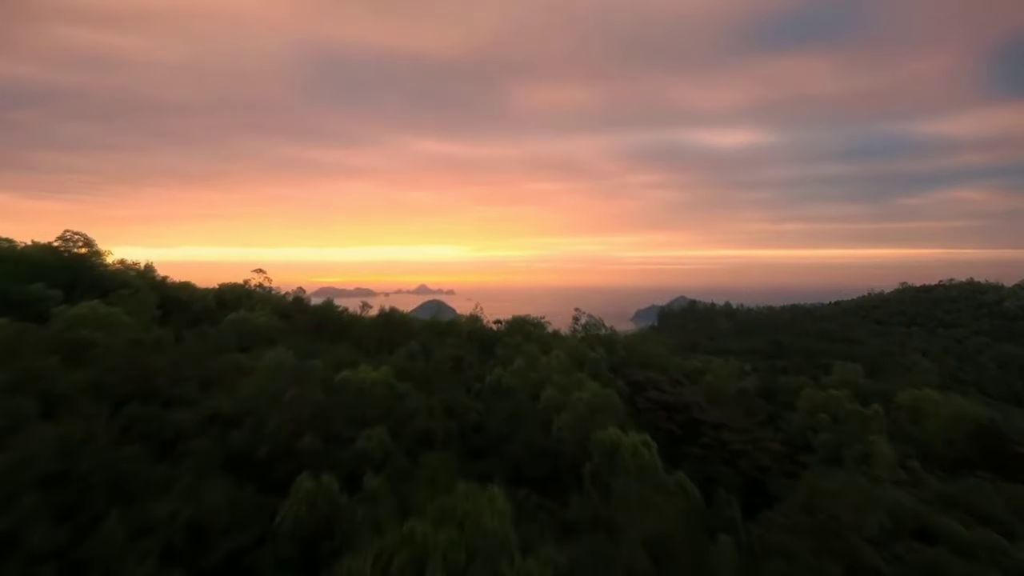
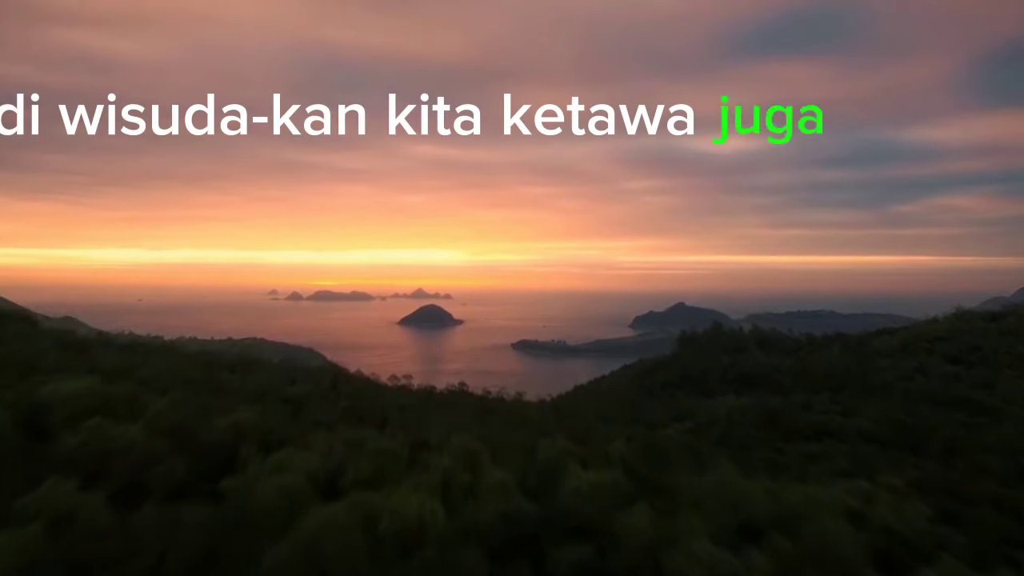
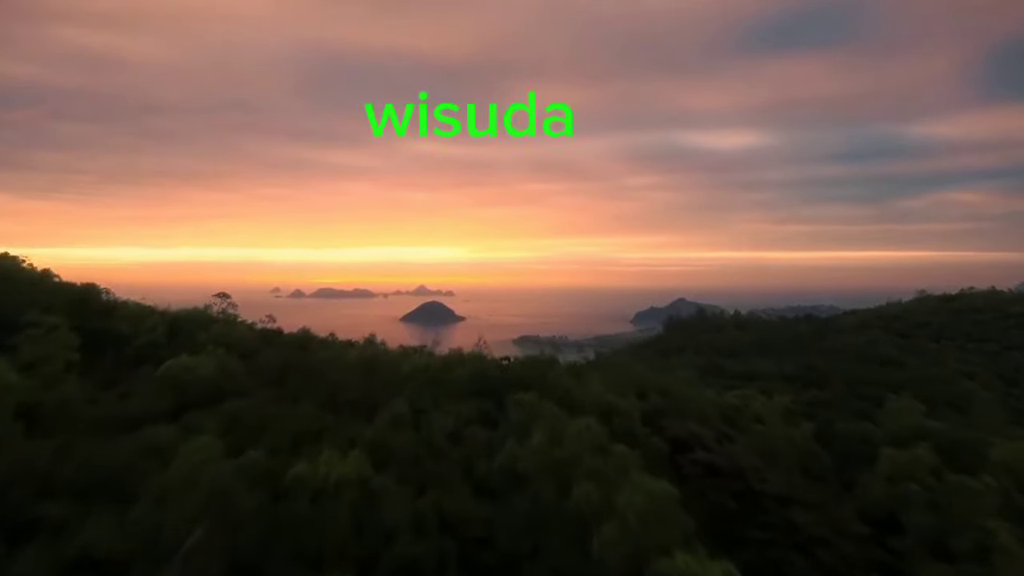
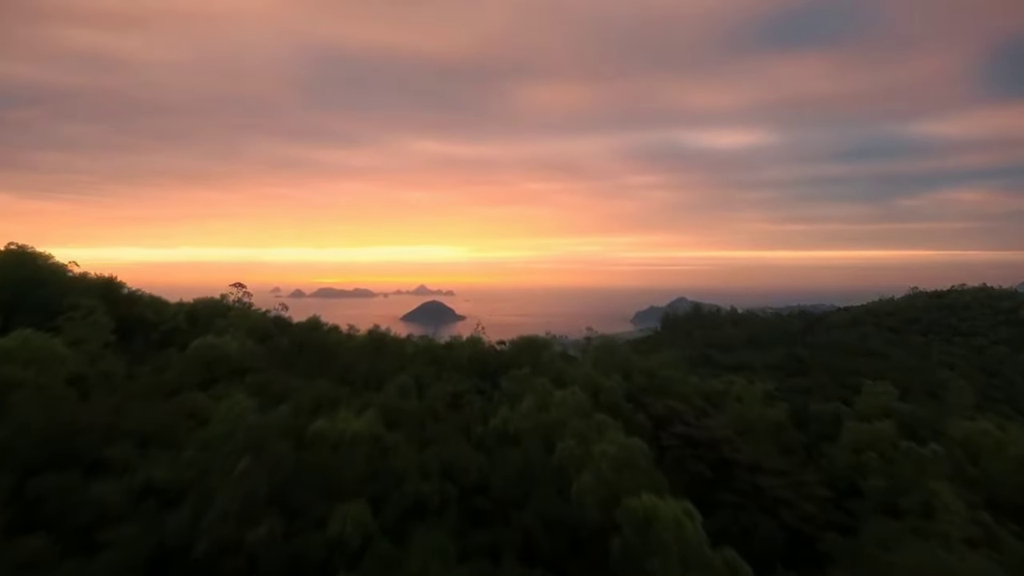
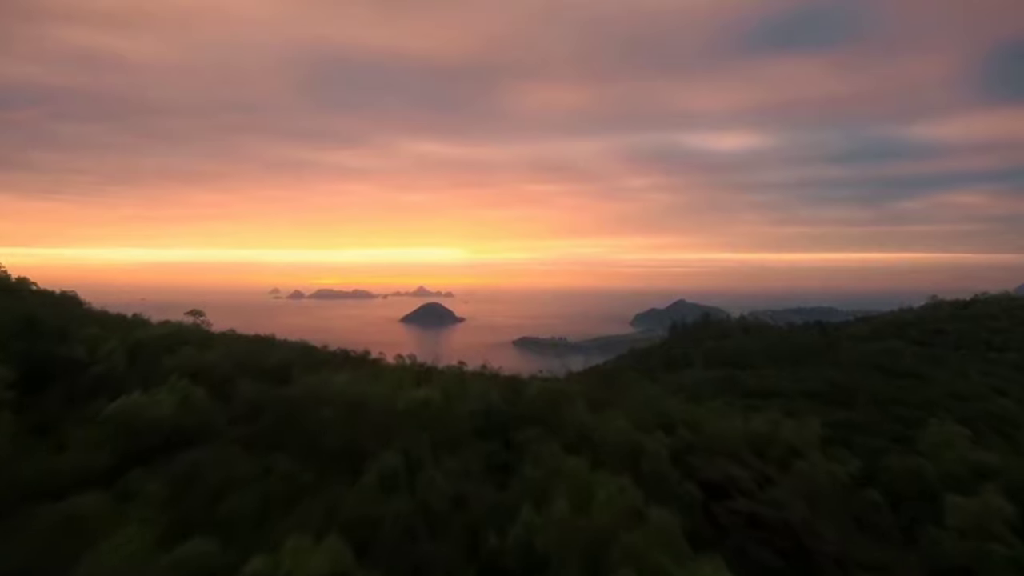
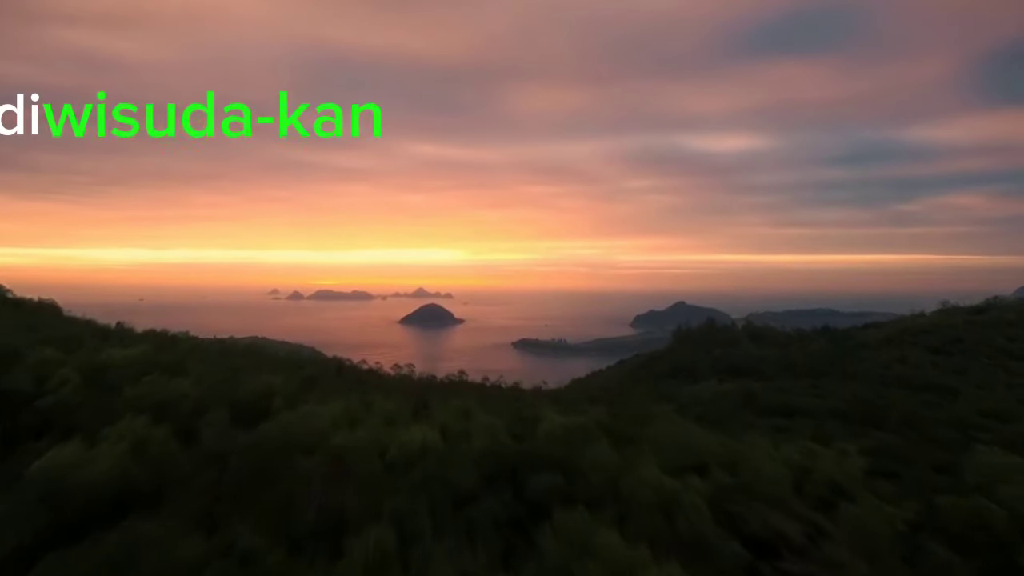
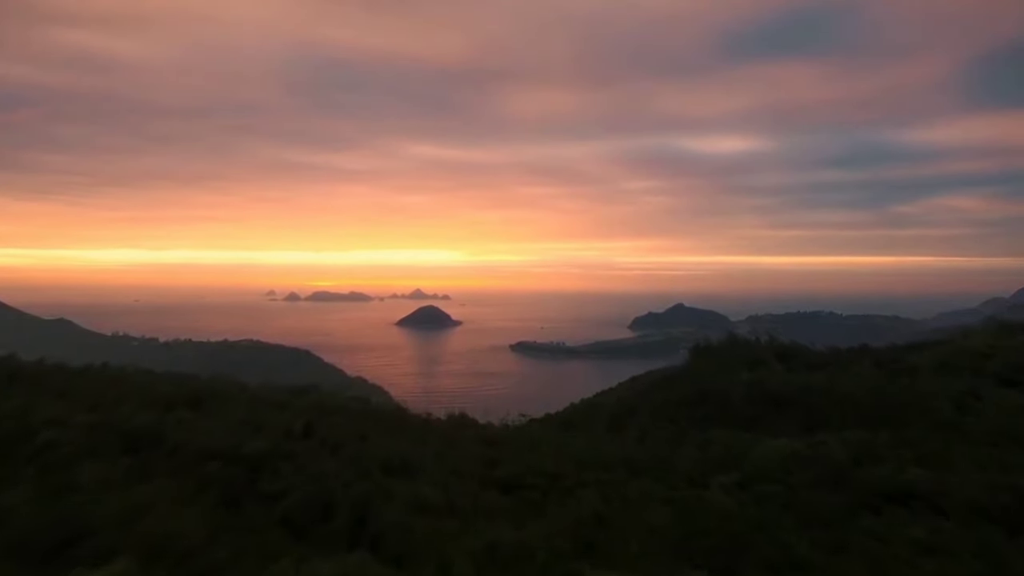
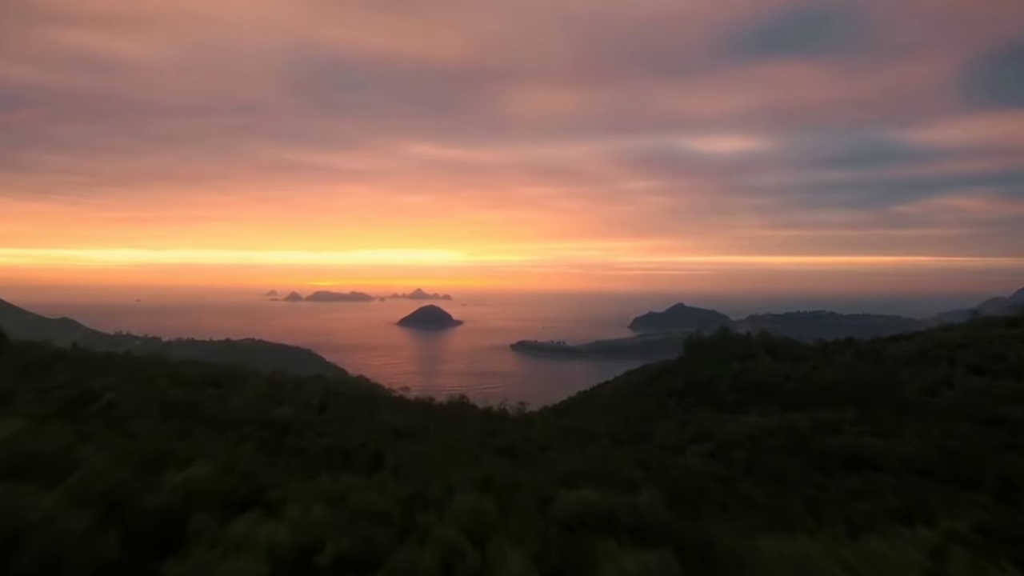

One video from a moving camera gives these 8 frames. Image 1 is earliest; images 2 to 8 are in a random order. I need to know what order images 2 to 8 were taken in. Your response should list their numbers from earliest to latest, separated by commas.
4, 3, 5, 6, 2, 8, 7
